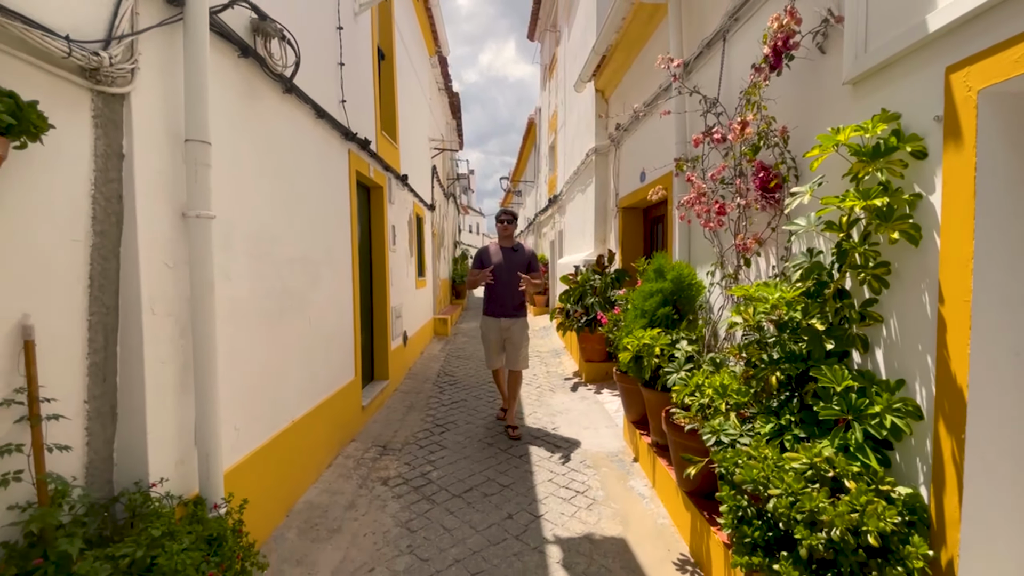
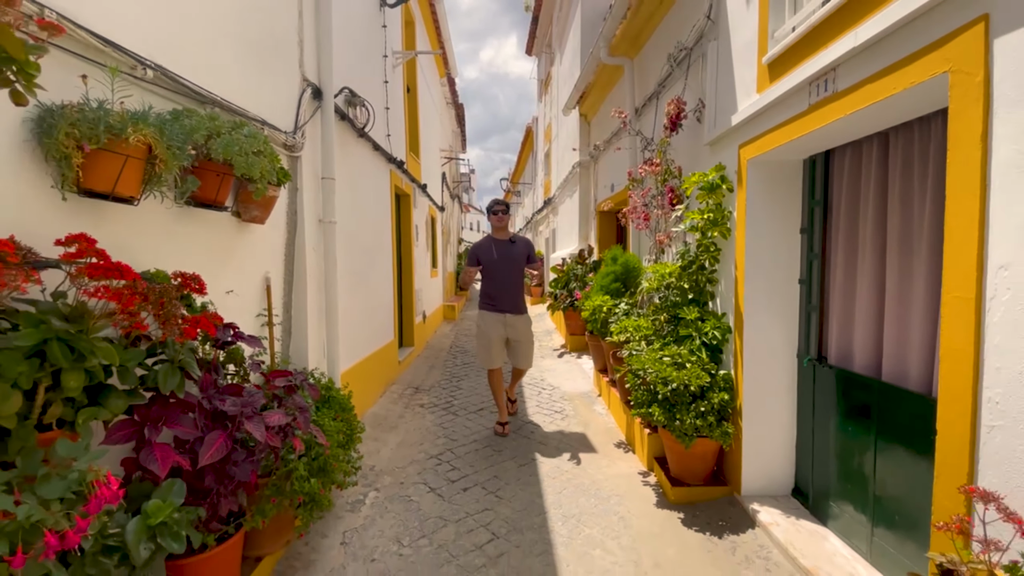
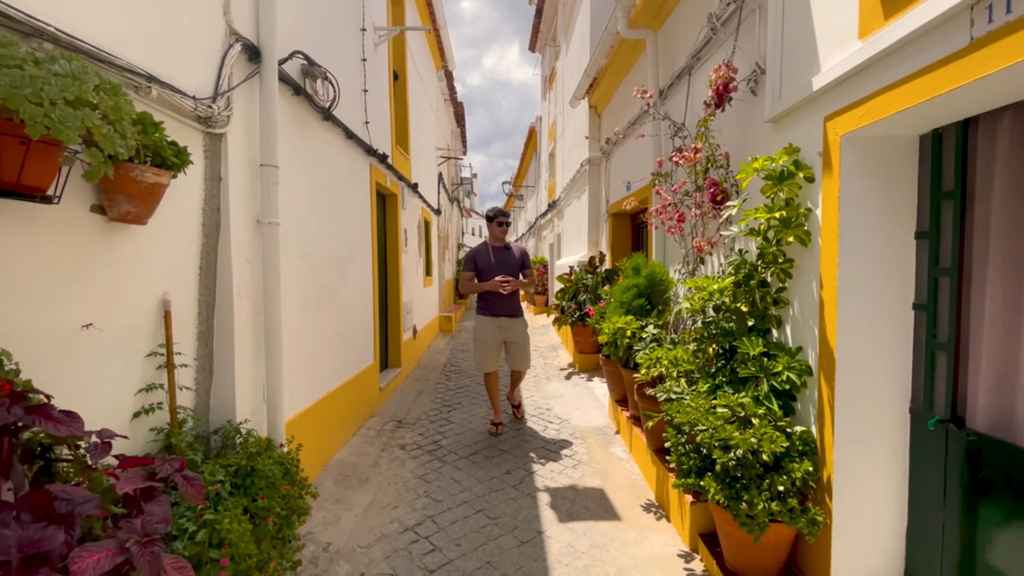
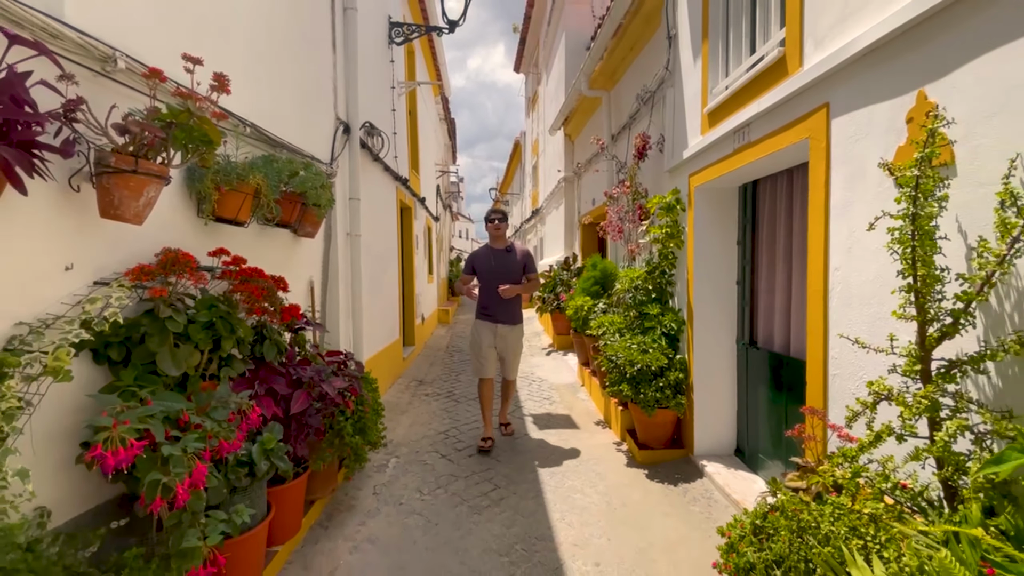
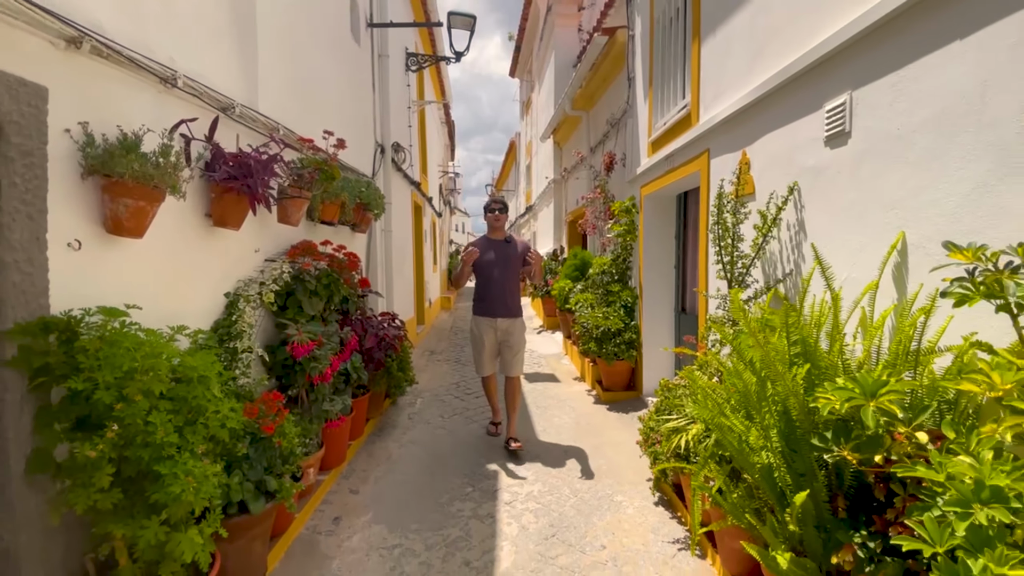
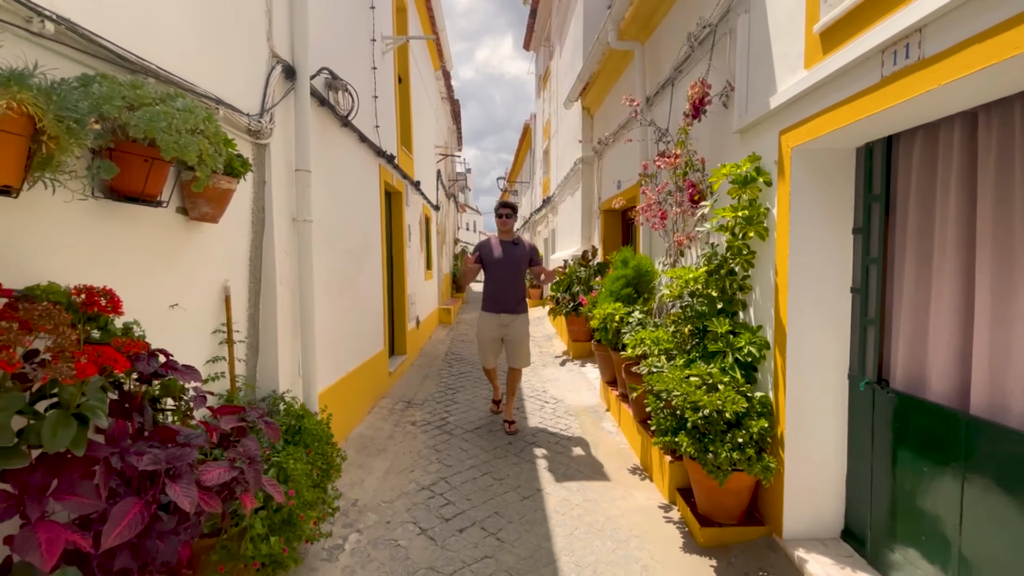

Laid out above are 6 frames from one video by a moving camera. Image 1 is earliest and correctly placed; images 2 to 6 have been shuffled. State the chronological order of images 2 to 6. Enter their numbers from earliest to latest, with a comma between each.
3, 6, 2, 4, 5
